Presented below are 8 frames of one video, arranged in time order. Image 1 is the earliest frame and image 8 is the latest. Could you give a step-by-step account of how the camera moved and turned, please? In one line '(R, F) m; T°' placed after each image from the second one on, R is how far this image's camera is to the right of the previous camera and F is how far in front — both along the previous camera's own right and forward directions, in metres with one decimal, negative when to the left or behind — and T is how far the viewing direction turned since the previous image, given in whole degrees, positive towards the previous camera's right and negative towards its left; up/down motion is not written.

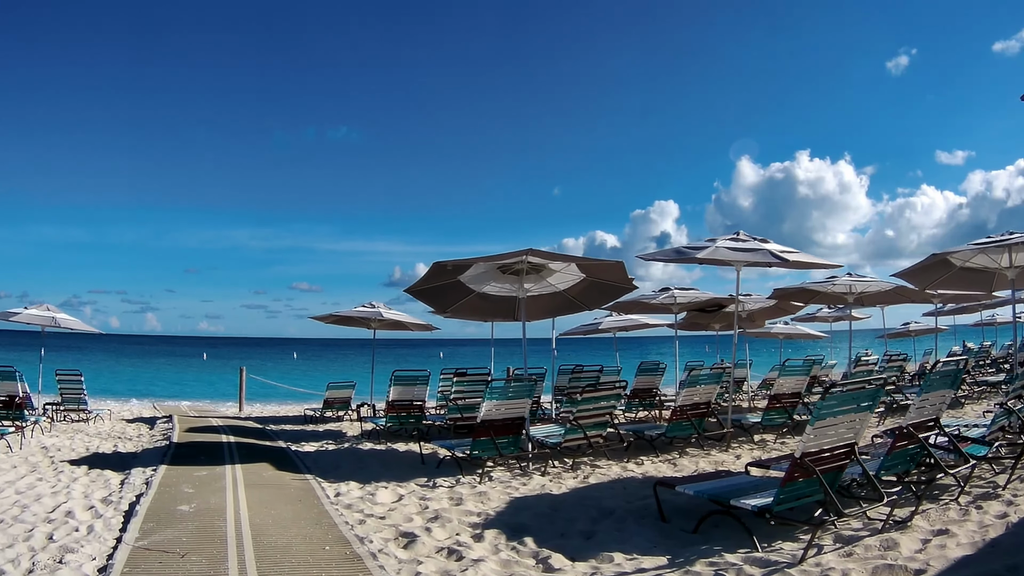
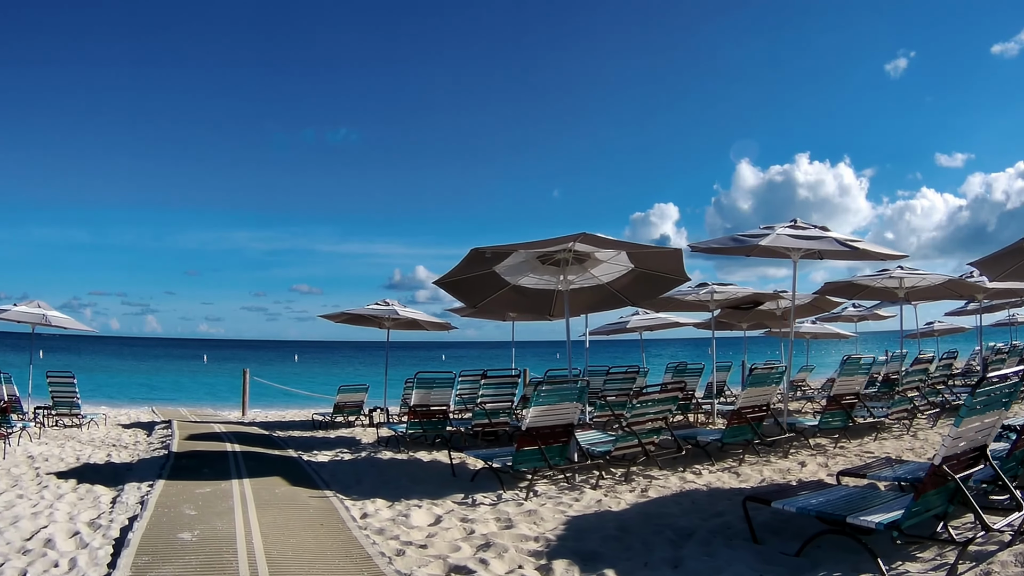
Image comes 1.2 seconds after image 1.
(-0.5, +1.0) m; 0°
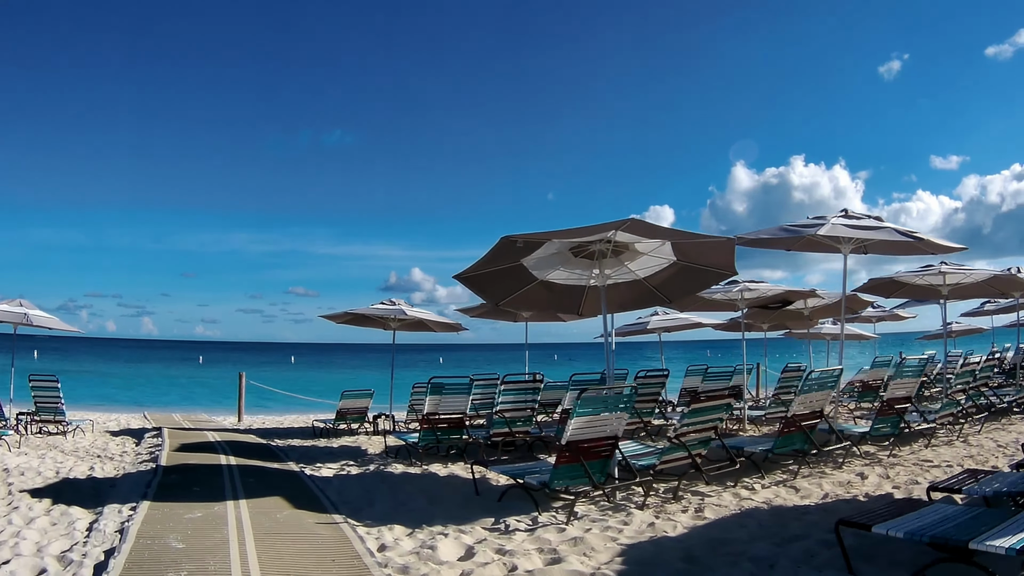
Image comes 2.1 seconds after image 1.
(-0.4, +0.9) m; 0°
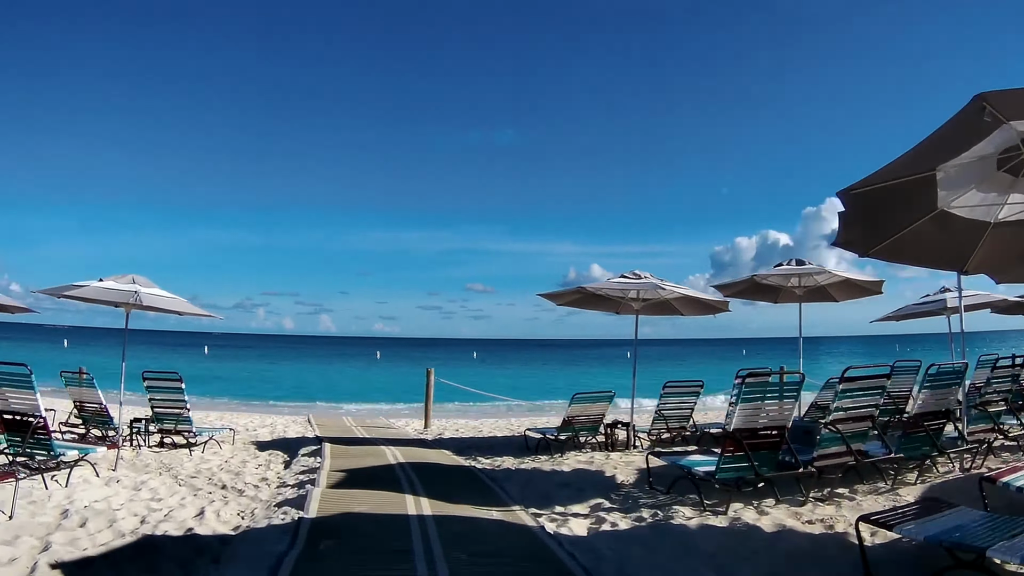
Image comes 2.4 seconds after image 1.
(-1.7, +3.8) m; -14°
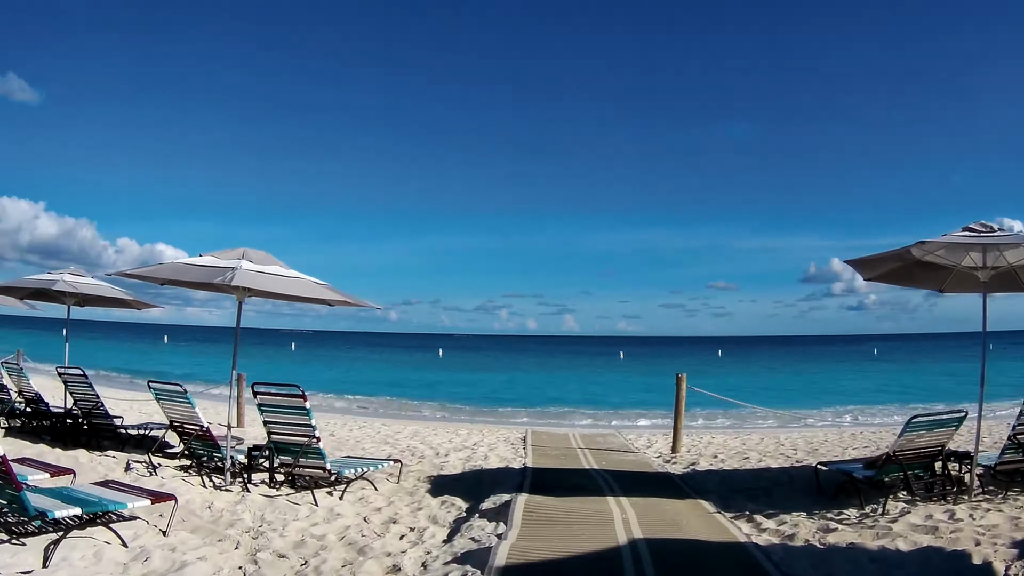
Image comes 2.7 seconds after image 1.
(-0.6, +2.6) m; -17°
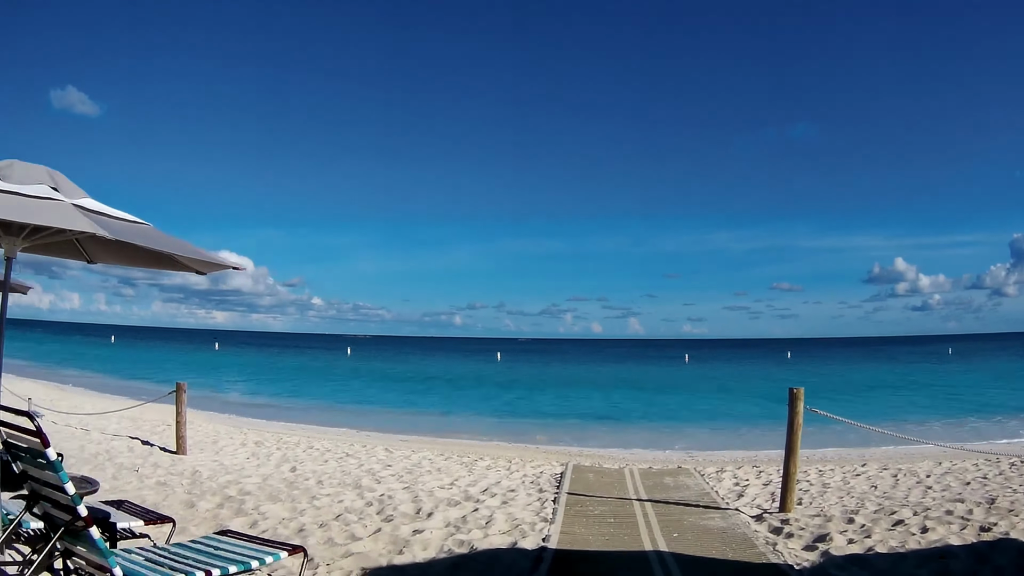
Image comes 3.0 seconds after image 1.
(+0.2, +2.5) m; -4°
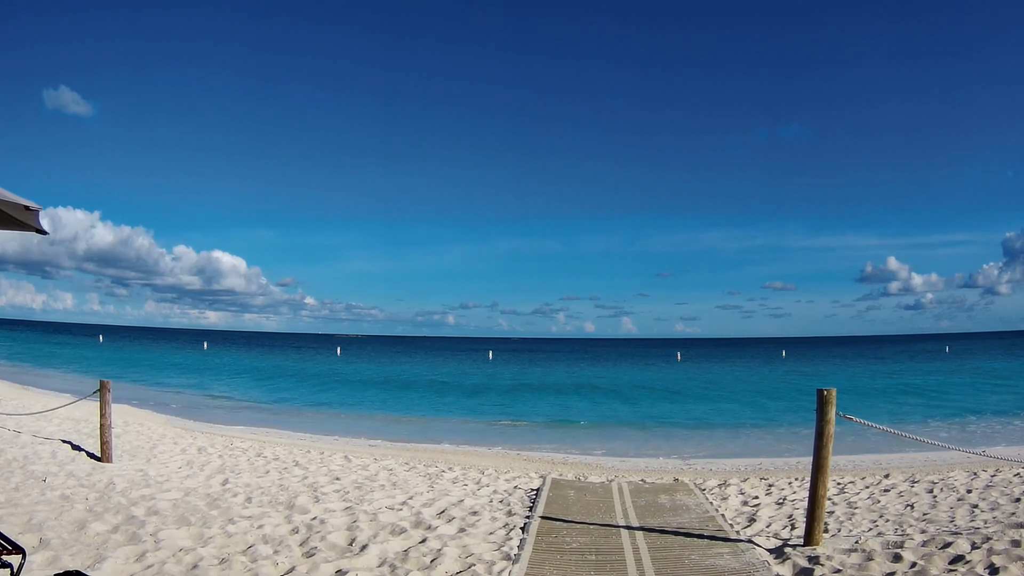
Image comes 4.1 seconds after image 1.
(+0.2, +1.0) m; +1°
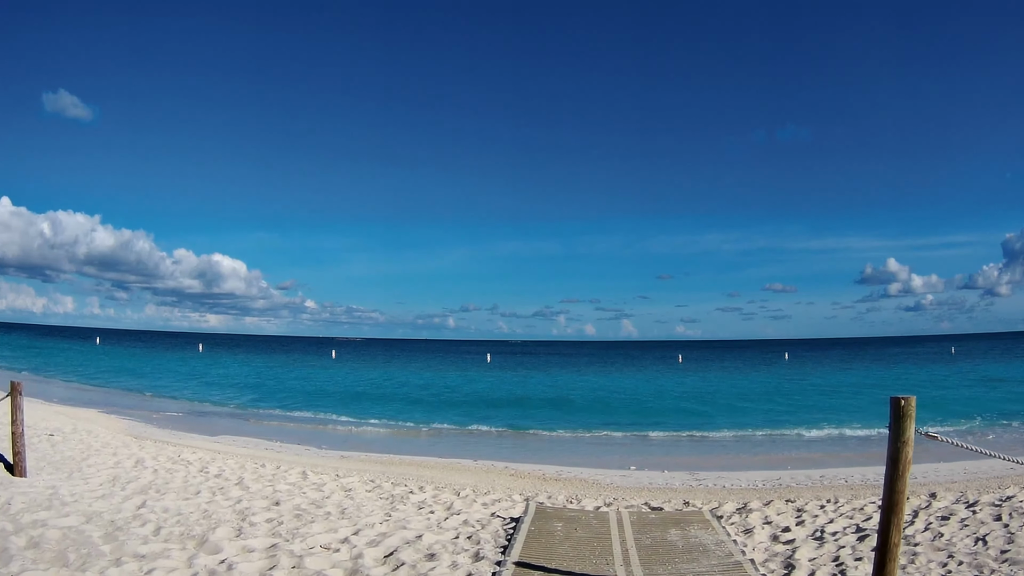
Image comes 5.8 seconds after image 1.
(+0.2, +1.0) m; 0°
